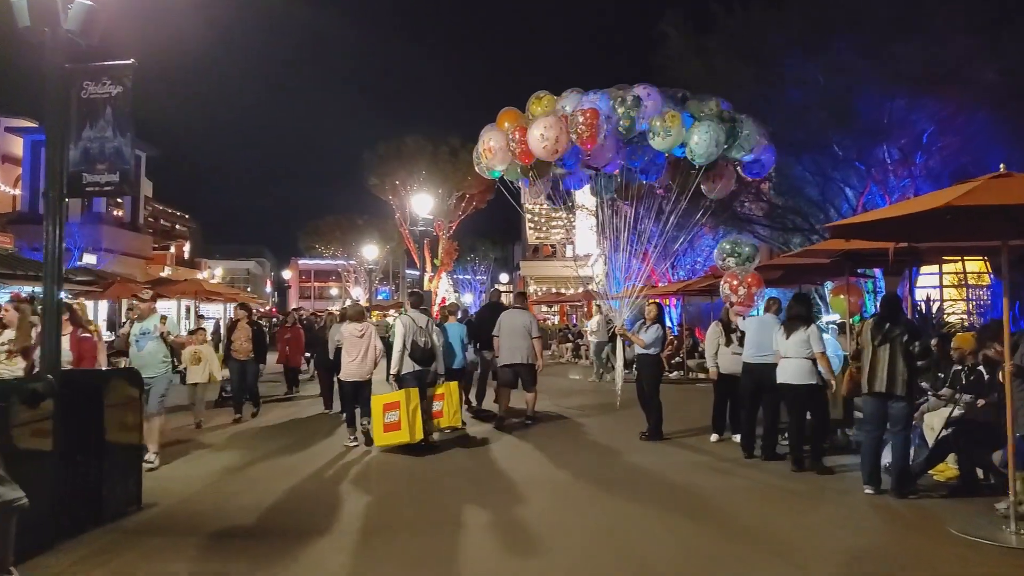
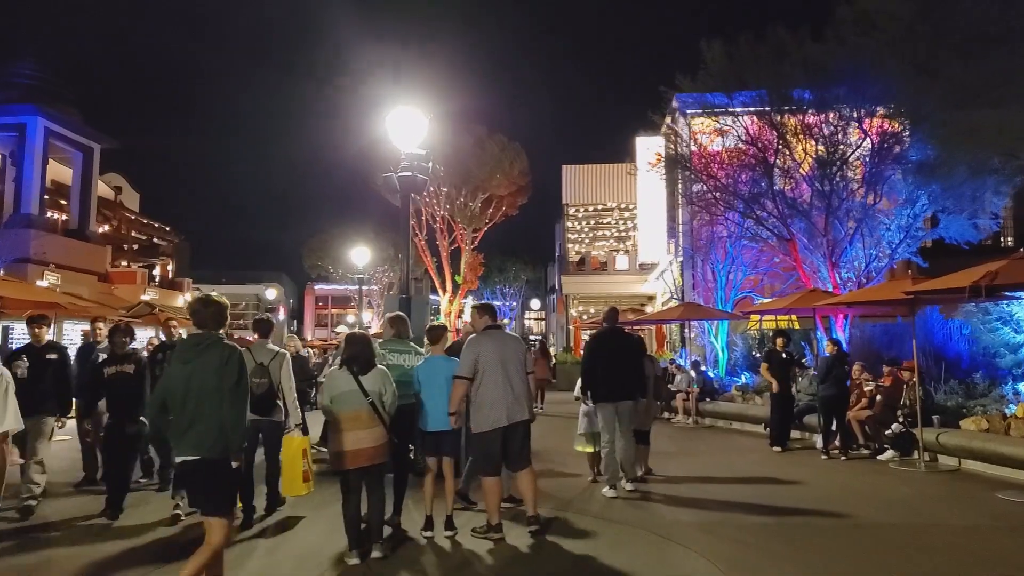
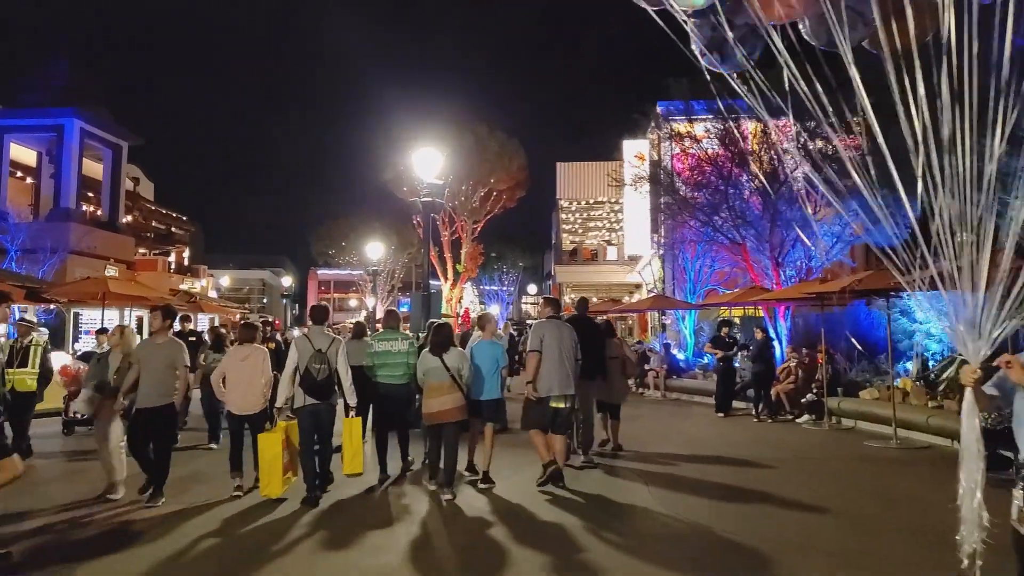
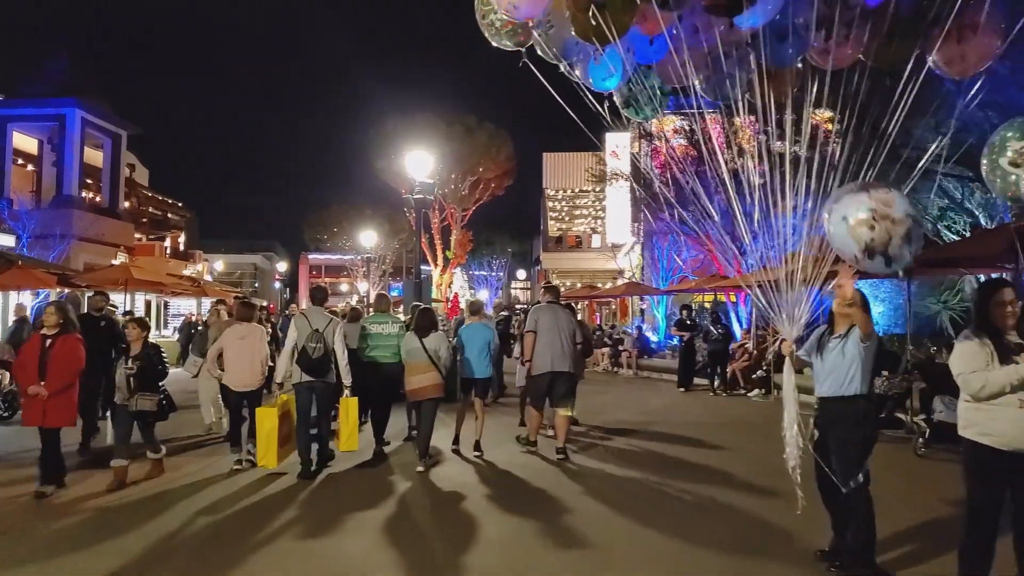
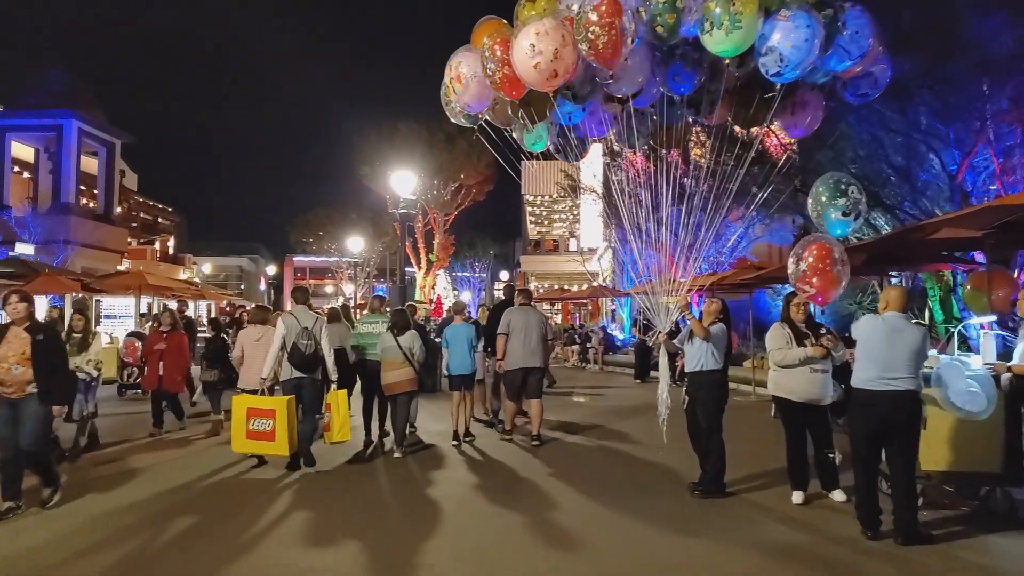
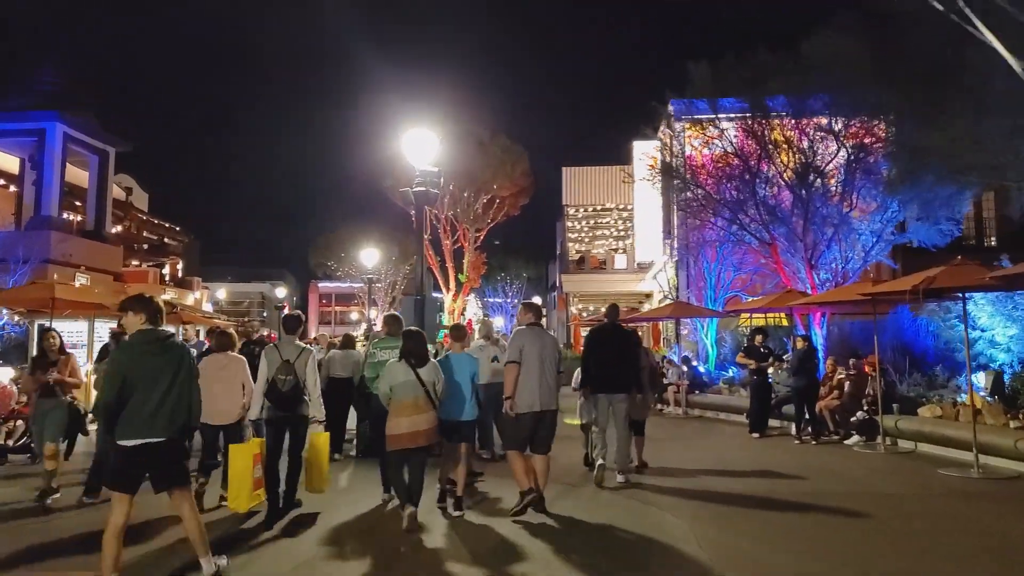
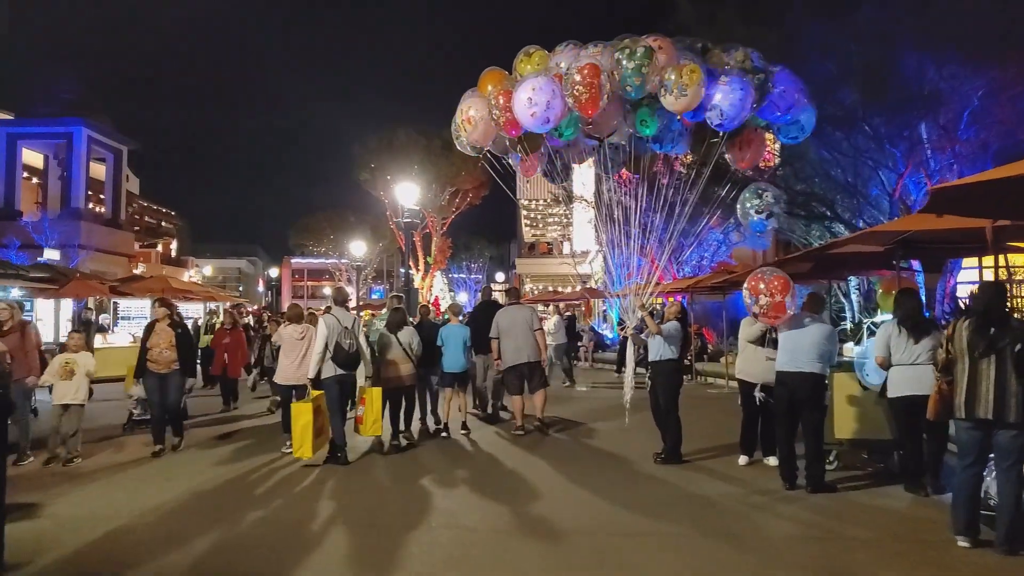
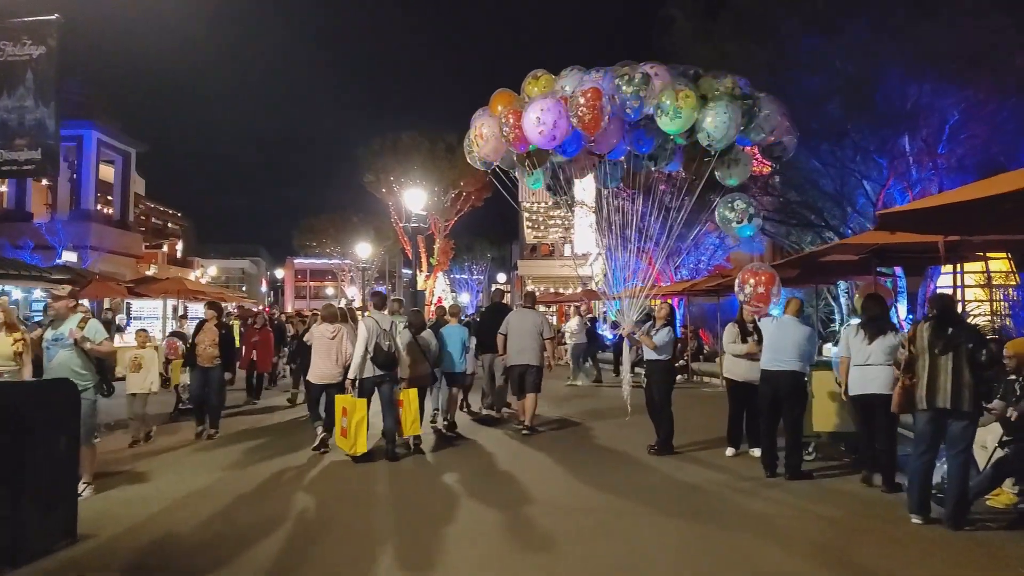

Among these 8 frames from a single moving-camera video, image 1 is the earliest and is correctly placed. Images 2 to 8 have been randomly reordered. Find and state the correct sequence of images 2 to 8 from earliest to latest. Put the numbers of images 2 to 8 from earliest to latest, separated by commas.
8, 7, 5, 4, 3, 6, 2
